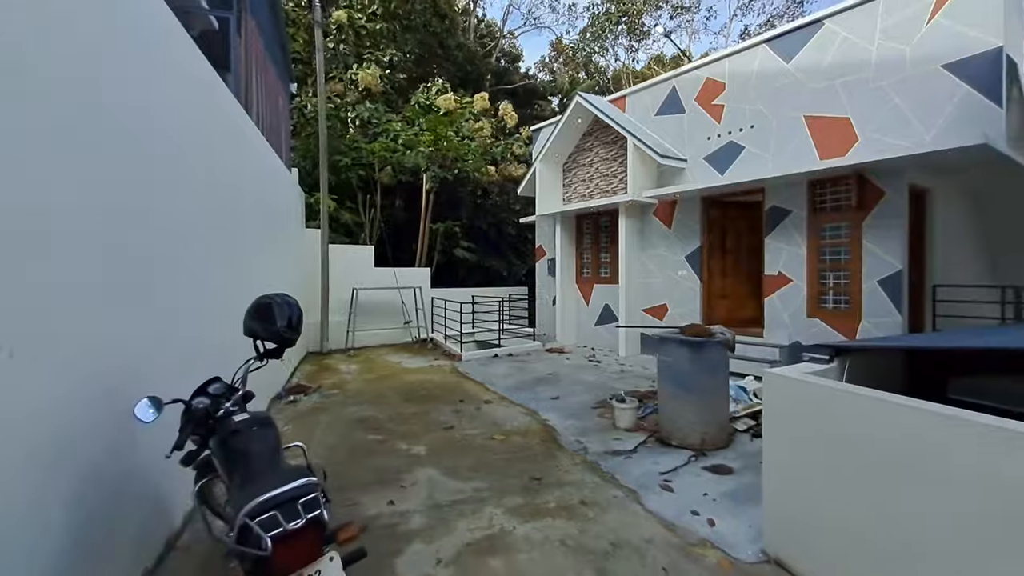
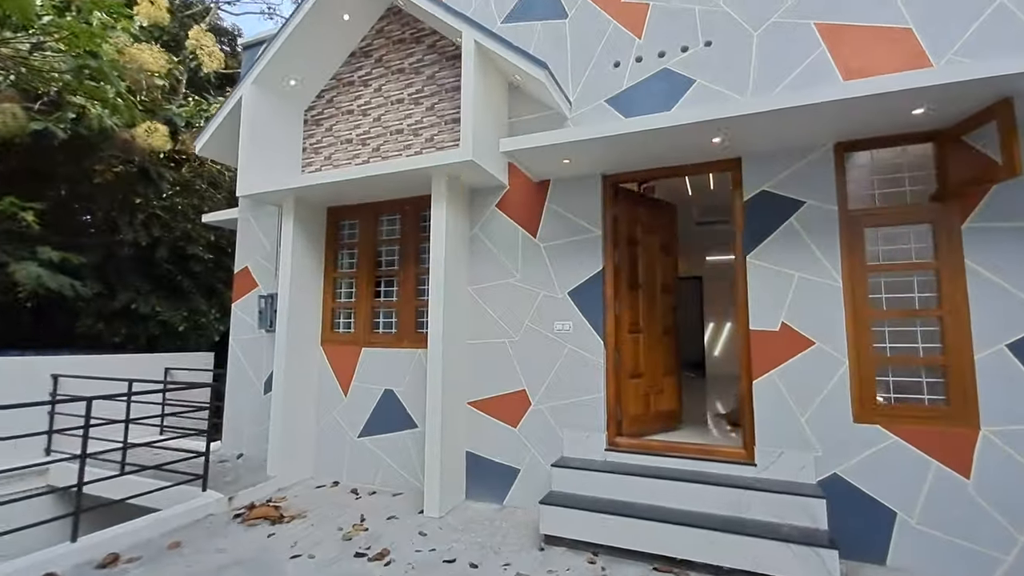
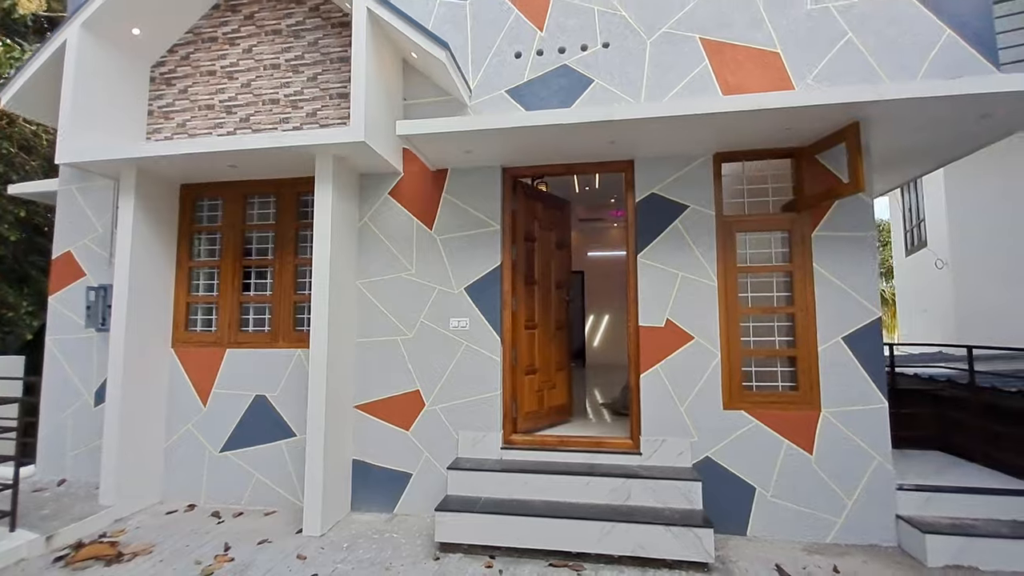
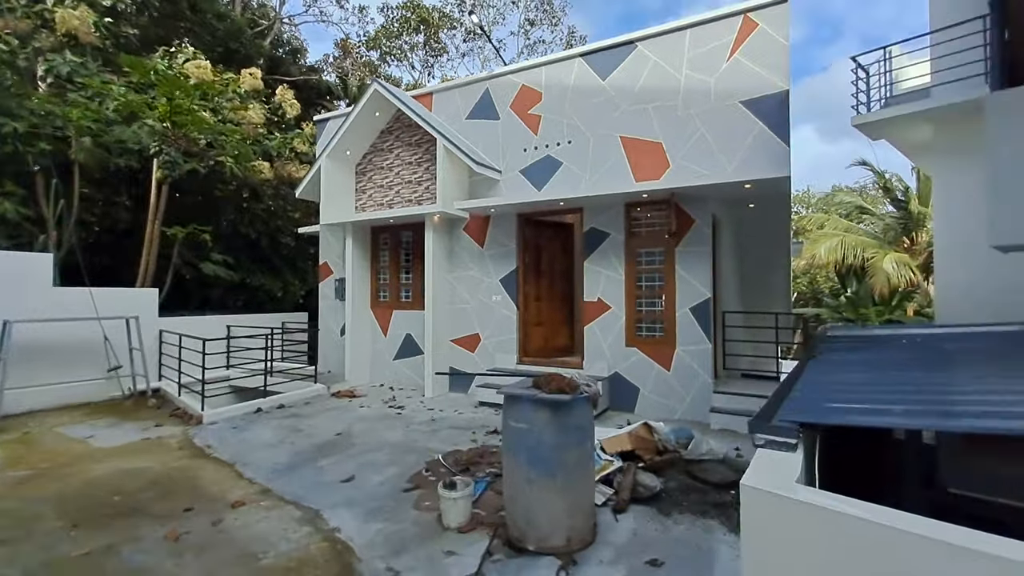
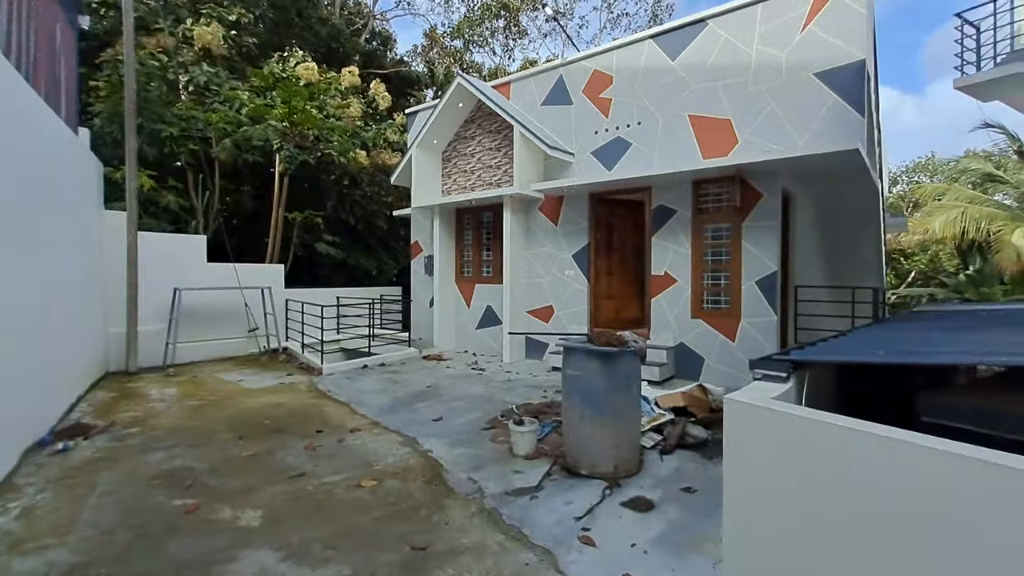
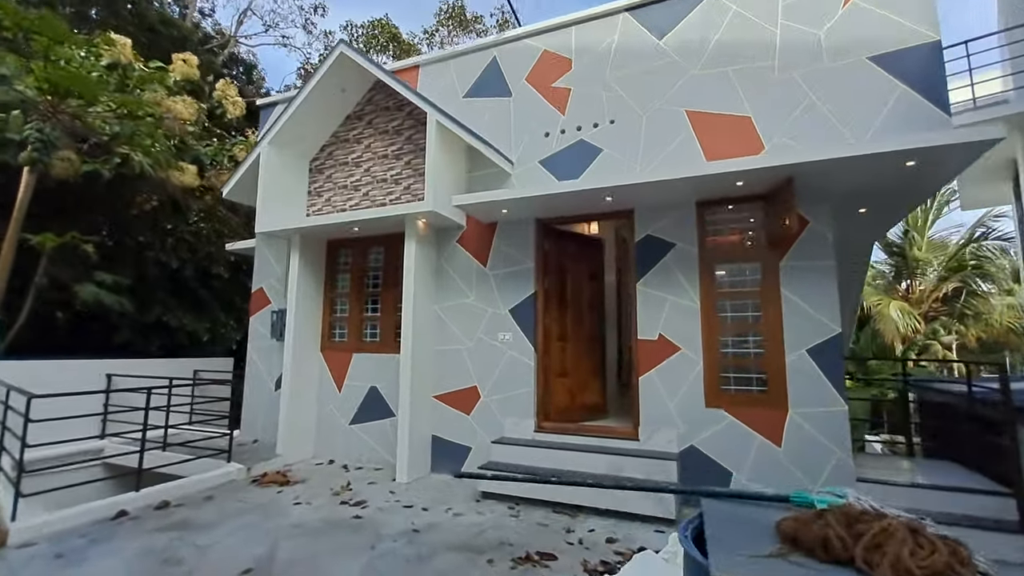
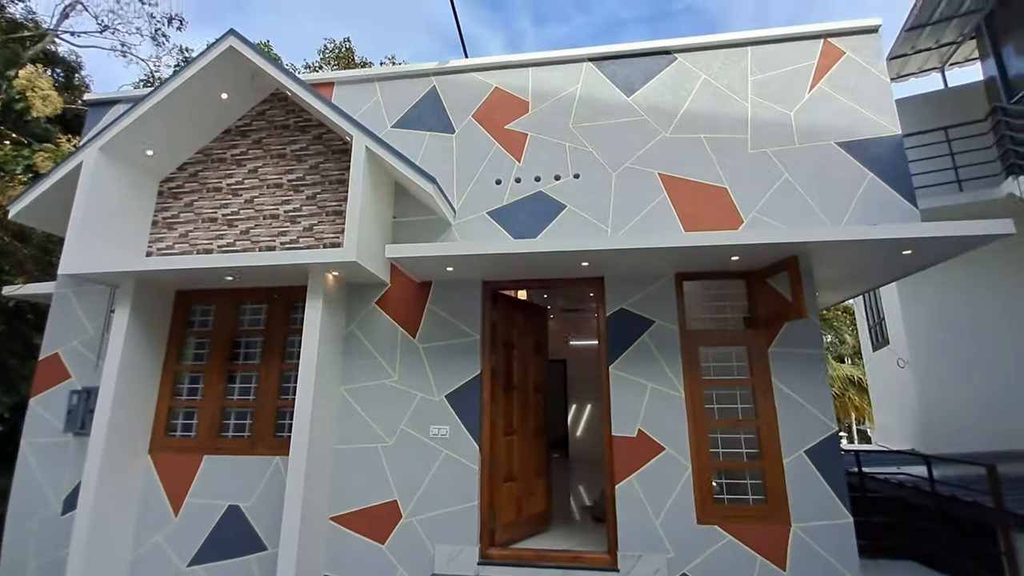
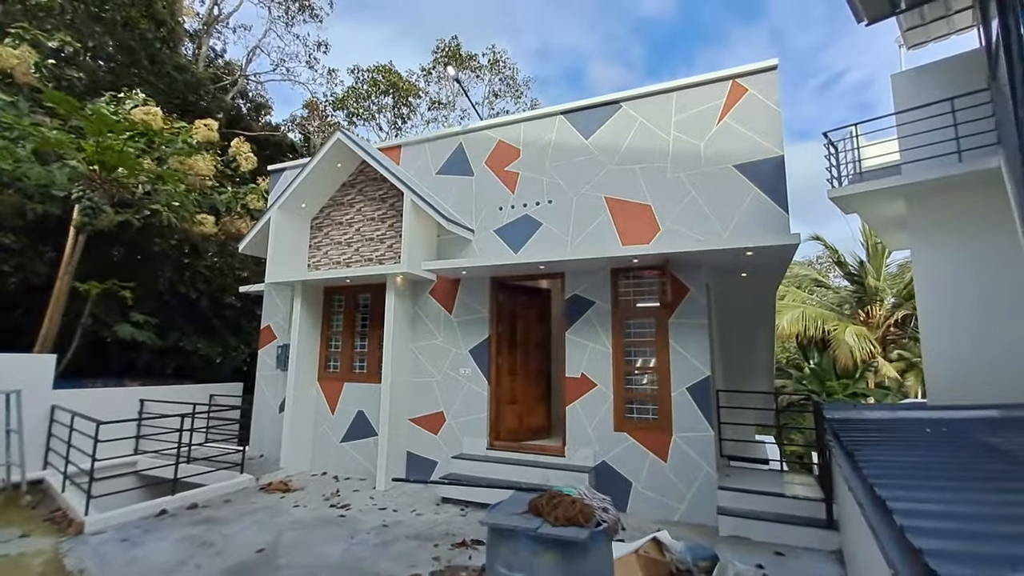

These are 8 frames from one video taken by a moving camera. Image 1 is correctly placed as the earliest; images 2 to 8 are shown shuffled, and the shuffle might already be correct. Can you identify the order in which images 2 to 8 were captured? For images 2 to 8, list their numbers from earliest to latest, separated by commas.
5, 4, 8, 6, 2, 3, 7
